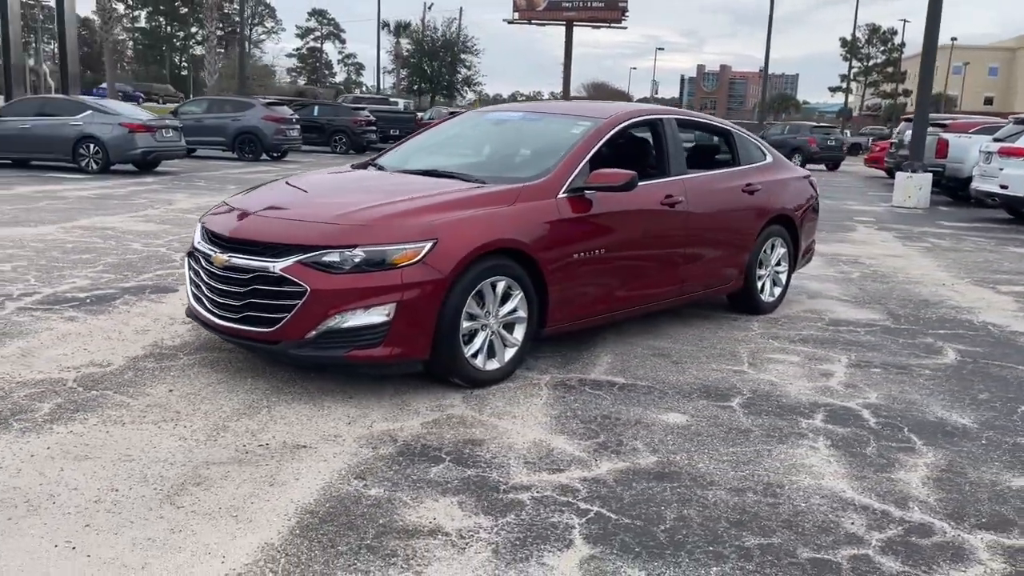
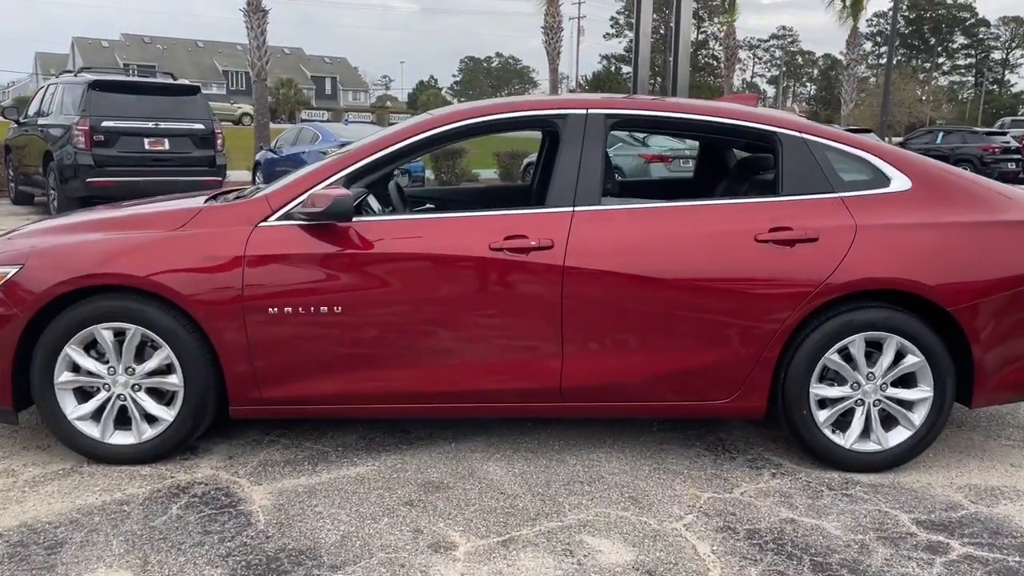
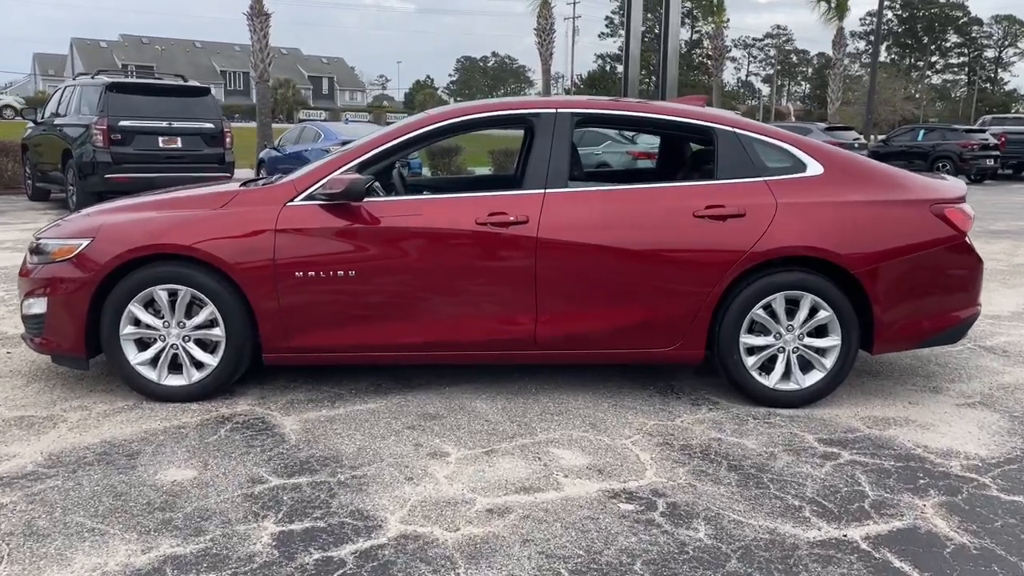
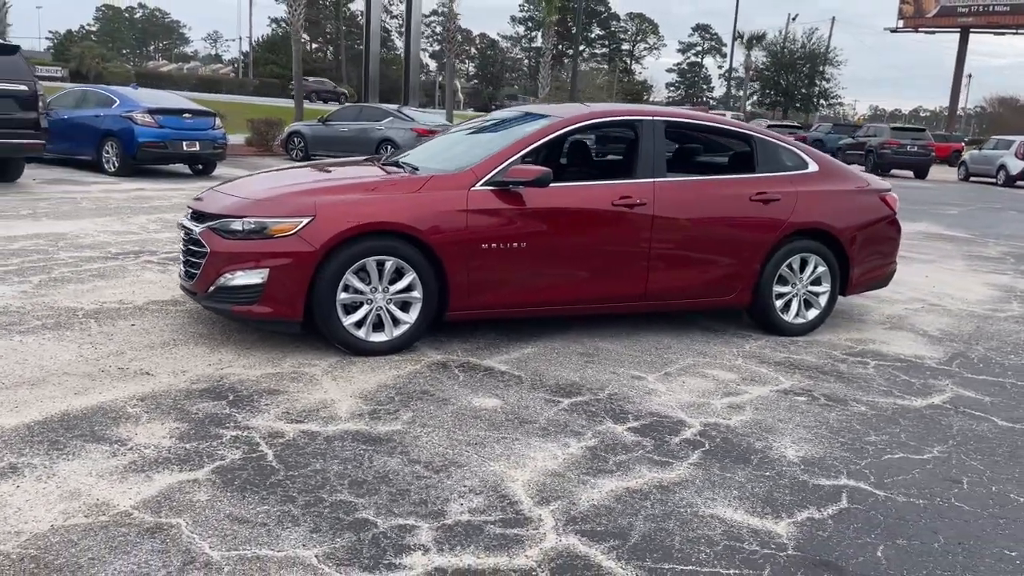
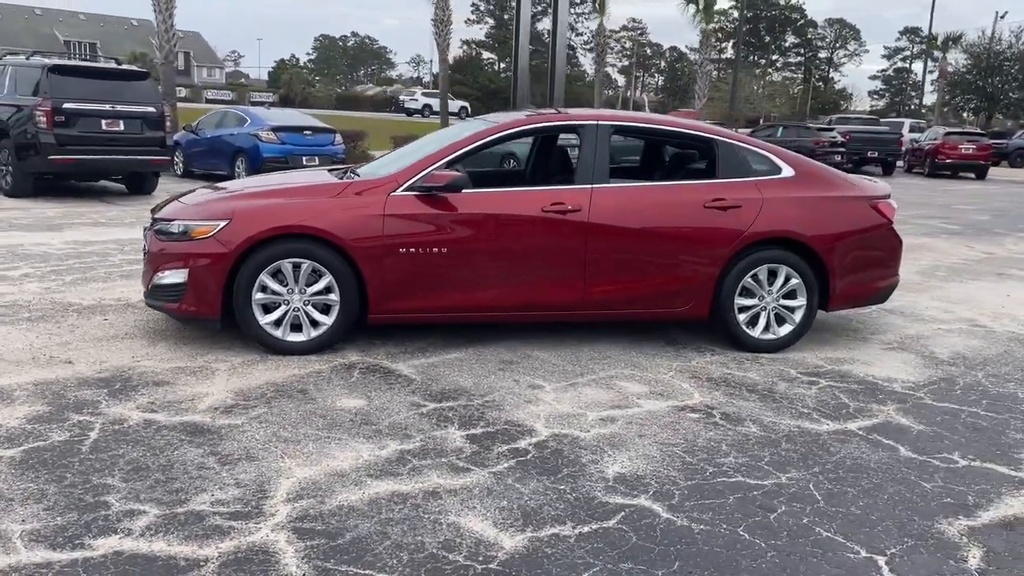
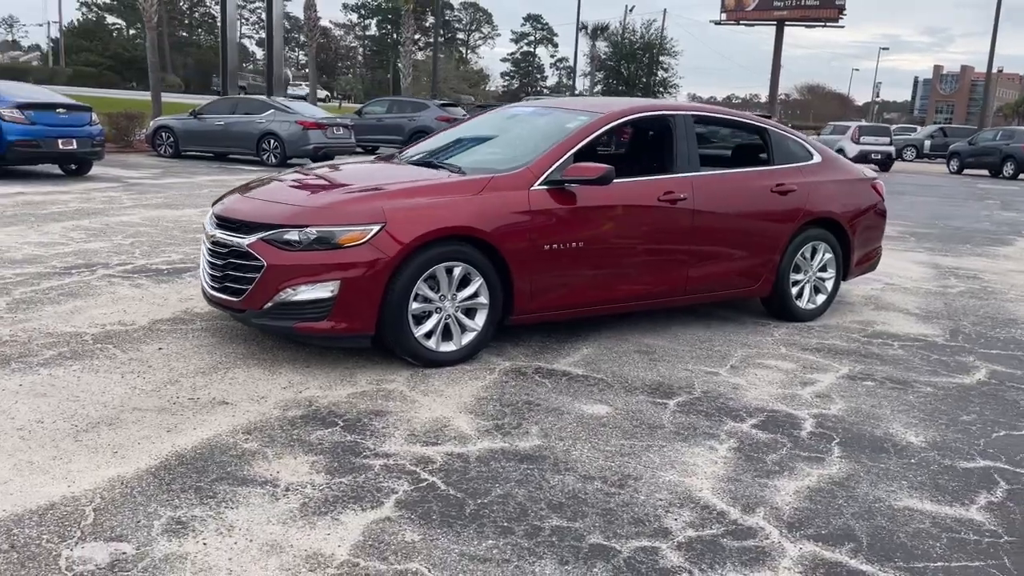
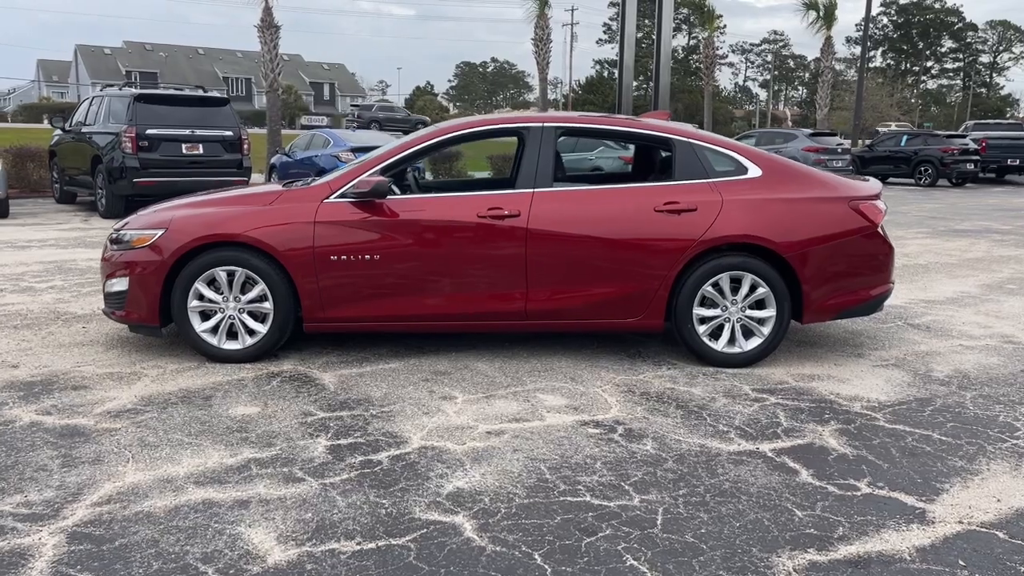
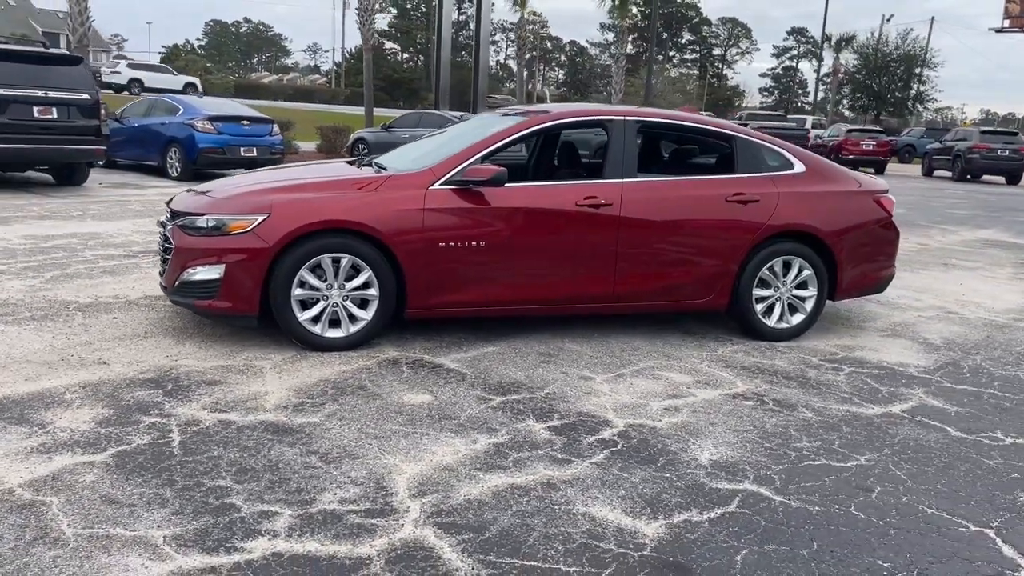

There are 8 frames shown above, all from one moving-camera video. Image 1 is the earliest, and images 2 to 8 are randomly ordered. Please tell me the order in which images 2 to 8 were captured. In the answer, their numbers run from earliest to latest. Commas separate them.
6, 4, 8, 5, 7, 3, 2
